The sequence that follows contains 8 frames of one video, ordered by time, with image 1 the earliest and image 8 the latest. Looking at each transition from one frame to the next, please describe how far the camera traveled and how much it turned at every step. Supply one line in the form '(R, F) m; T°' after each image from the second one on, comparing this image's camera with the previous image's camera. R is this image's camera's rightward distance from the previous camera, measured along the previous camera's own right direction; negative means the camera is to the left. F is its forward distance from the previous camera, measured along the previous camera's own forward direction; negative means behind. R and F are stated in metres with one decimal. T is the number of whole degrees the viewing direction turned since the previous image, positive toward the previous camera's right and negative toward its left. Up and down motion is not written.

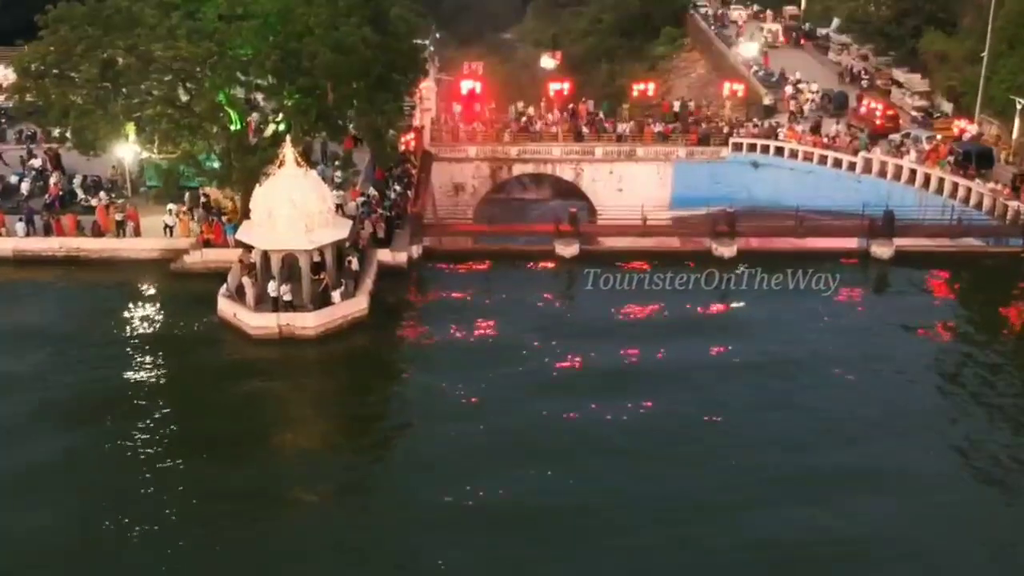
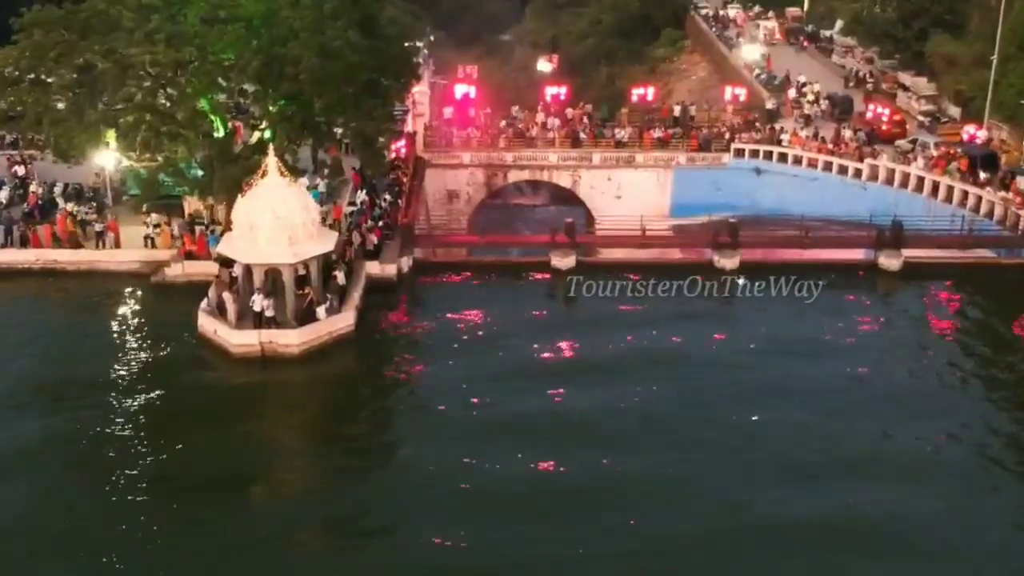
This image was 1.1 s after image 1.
(+0.2, +1.2) m; 0°
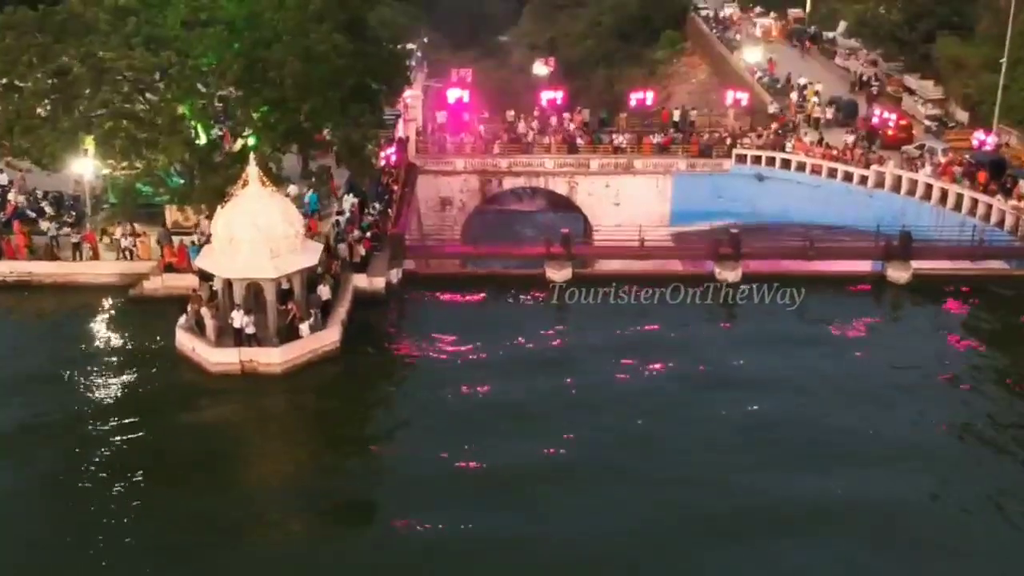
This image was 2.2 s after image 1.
(+0.2, +1.2) m; 0°
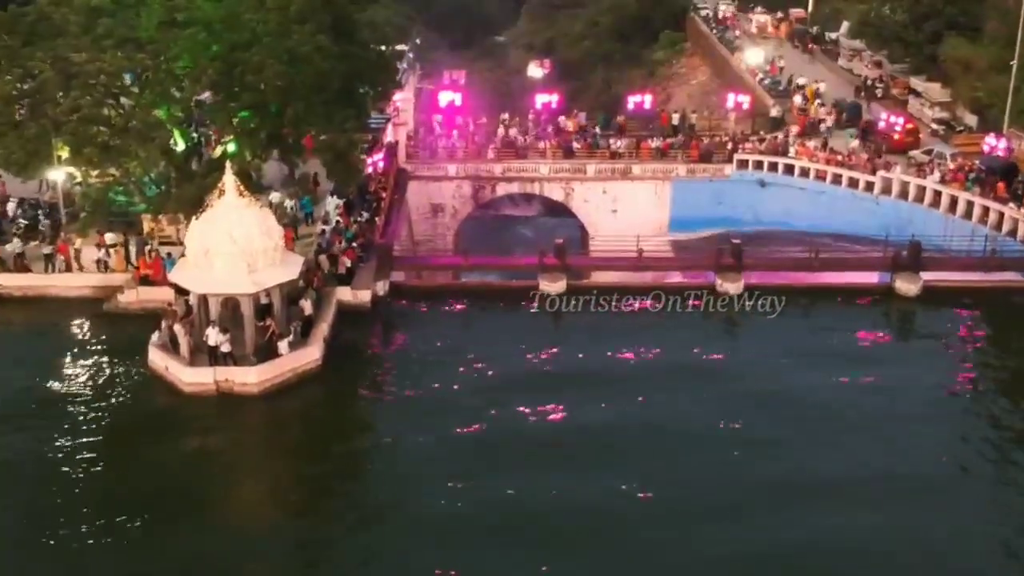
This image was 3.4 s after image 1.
(+0.2, +1.3) m; 0°
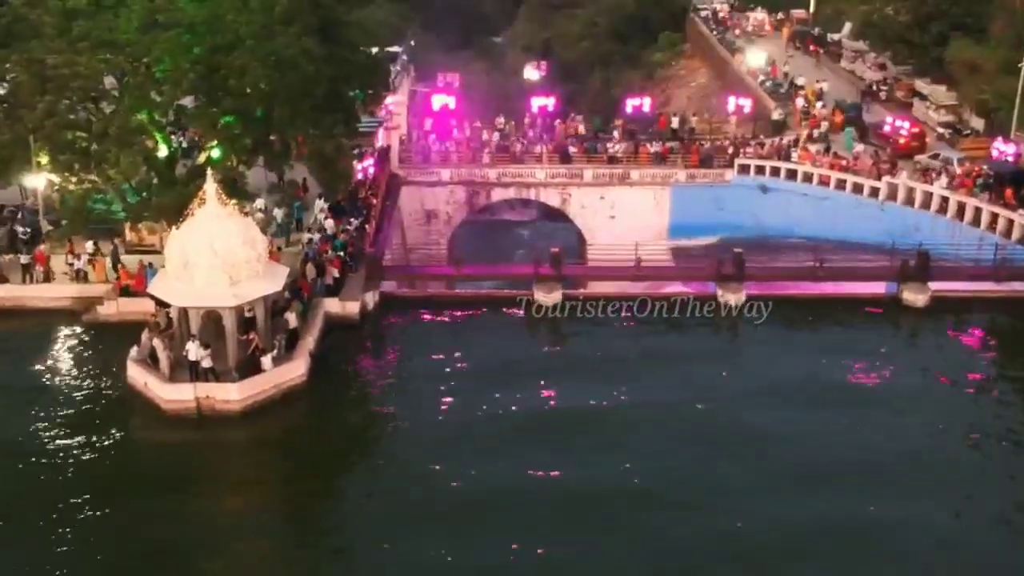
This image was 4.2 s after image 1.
(+0.1, +1.0) m; 0°
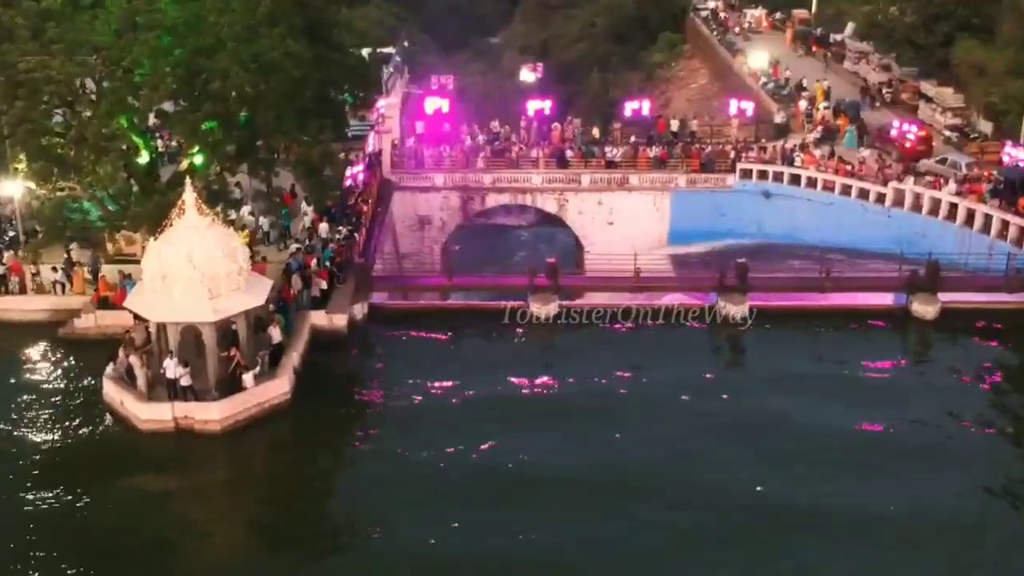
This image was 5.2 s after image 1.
(+0.1, +1.0) m; 0°
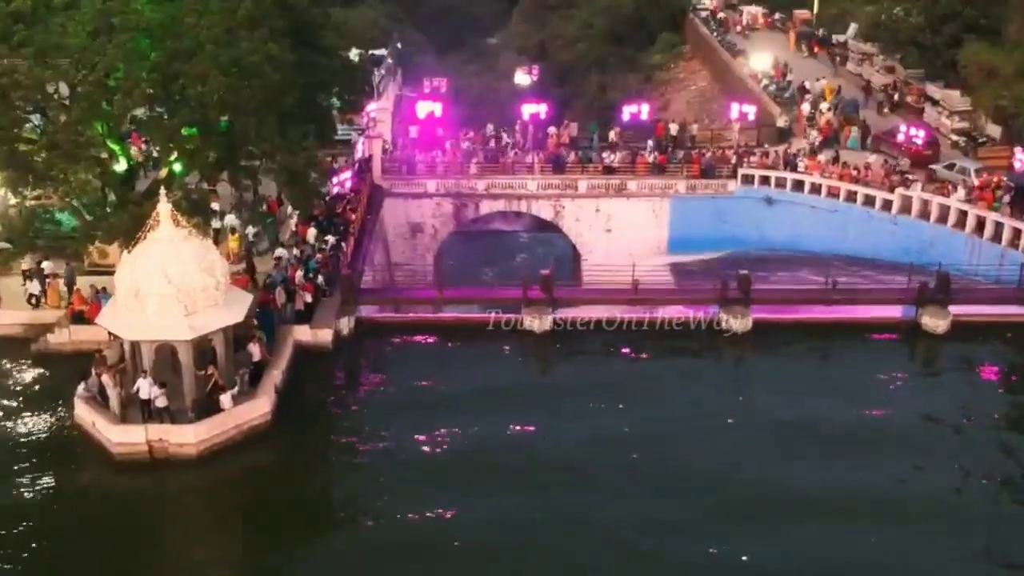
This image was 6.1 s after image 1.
(+0.1, +1.1) m; 0°
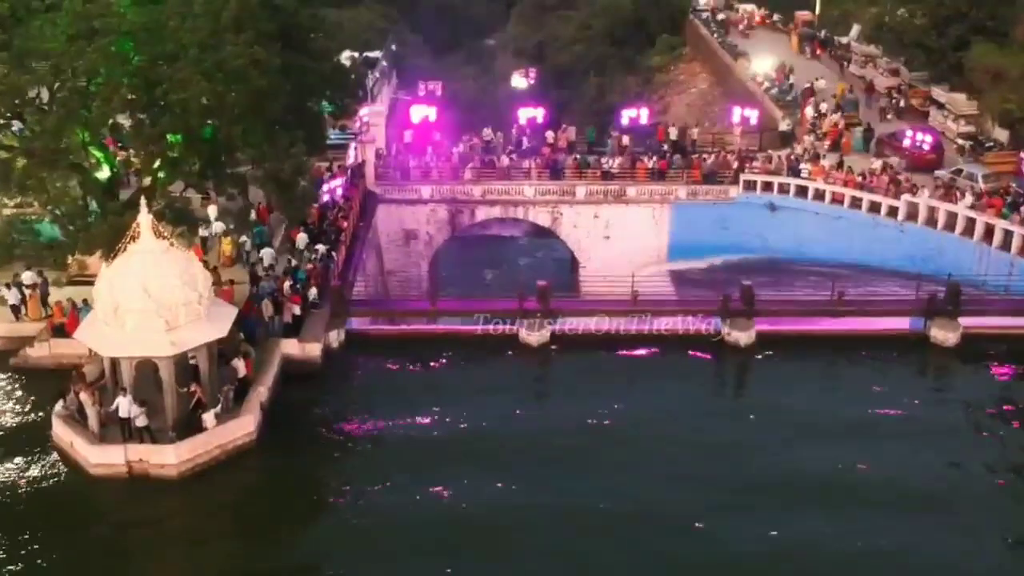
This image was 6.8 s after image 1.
(+0.1, +0.8) m; 0°
